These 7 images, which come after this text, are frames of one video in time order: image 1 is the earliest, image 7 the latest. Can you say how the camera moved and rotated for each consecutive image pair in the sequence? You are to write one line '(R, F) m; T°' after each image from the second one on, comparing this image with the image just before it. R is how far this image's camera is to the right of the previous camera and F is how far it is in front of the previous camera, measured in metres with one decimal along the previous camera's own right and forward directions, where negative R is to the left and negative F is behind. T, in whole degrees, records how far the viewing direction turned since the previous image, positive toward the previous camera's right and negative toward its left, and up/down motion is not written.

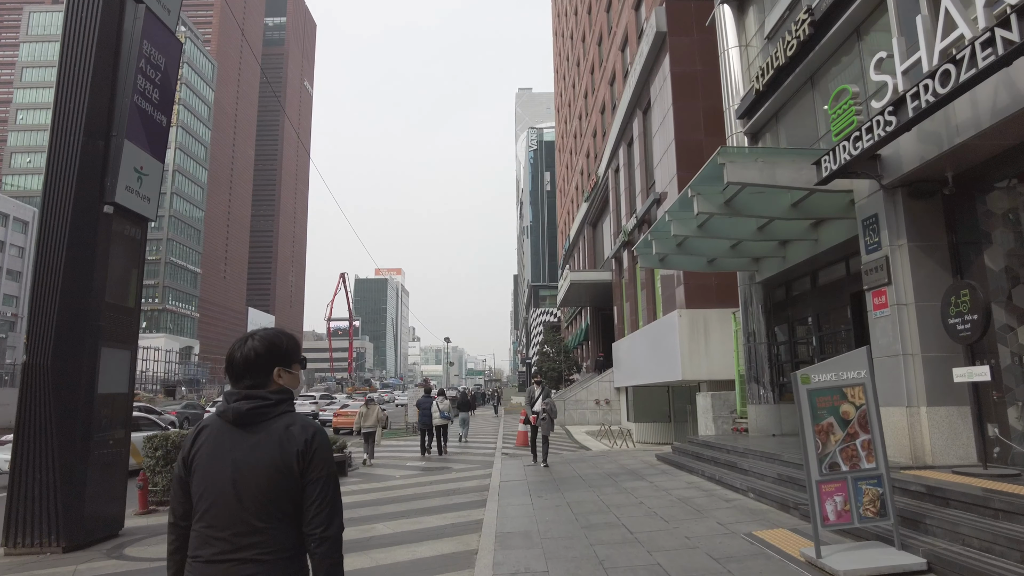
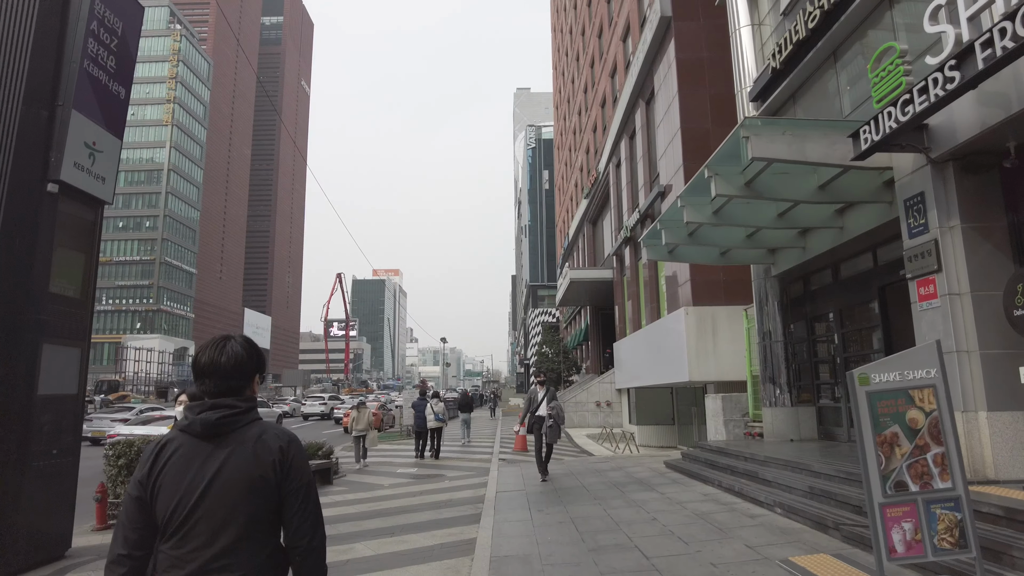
(0.0, +0.8) m; 0°
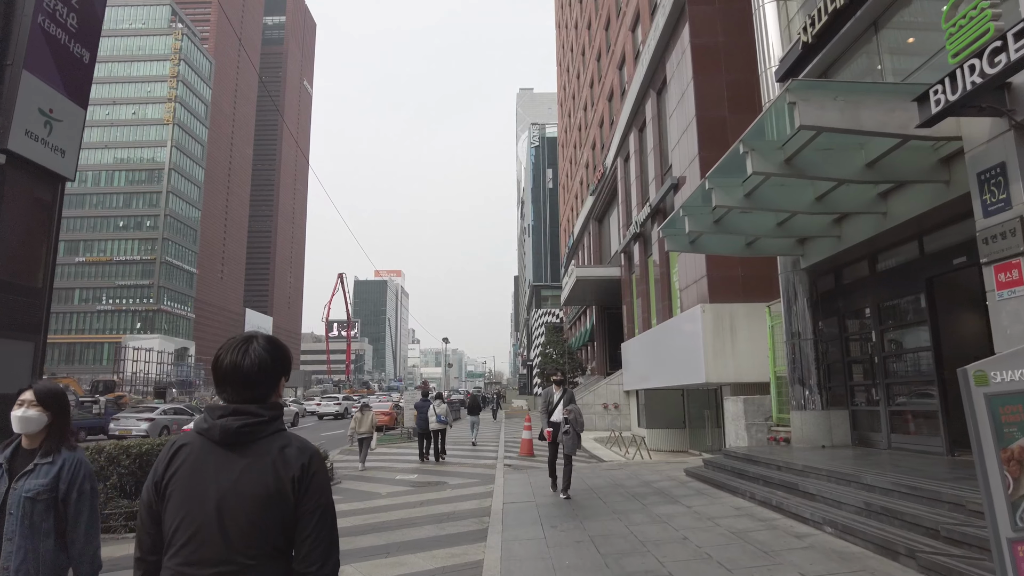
(-0.1, +0.8) m; 0°
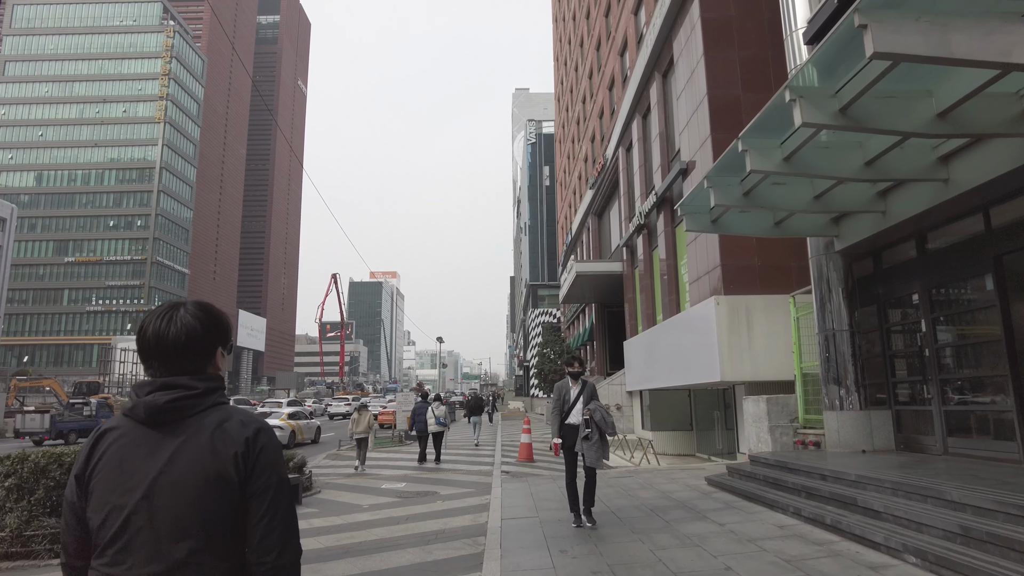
(0.0, +1.1) m; 0°
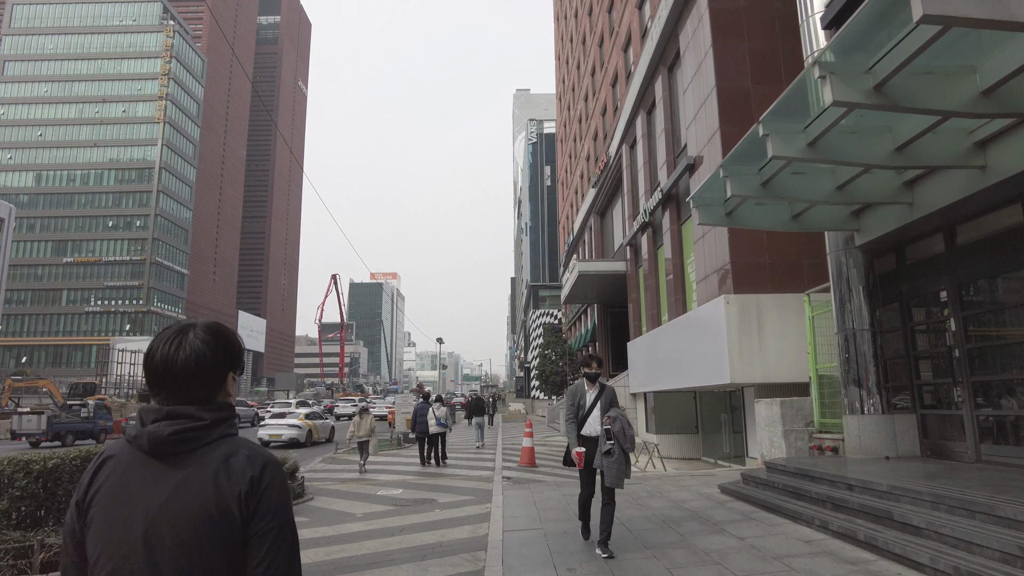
(0.0, +0.5) m; 0°
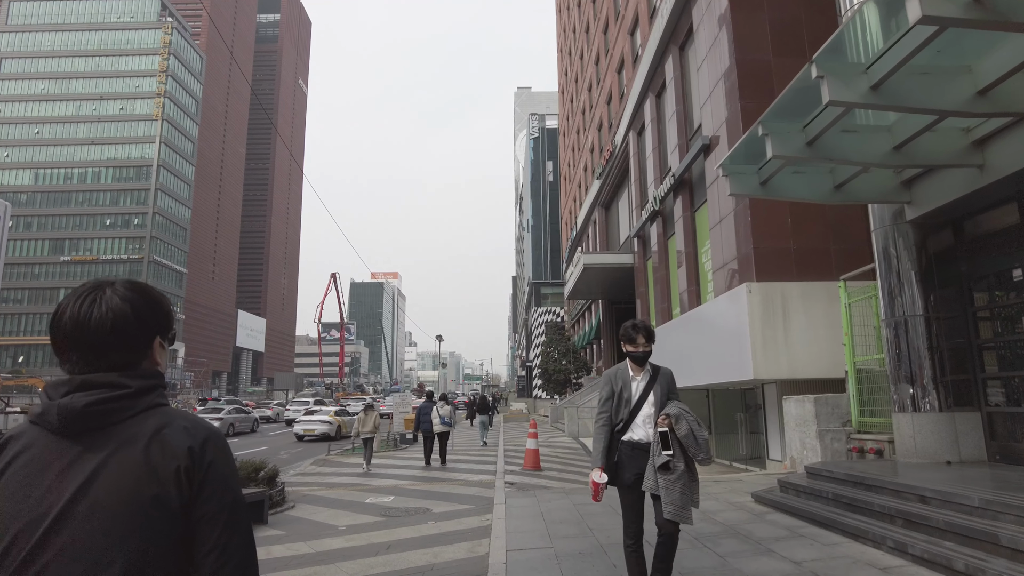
(0.0, +1.0) m; 0°
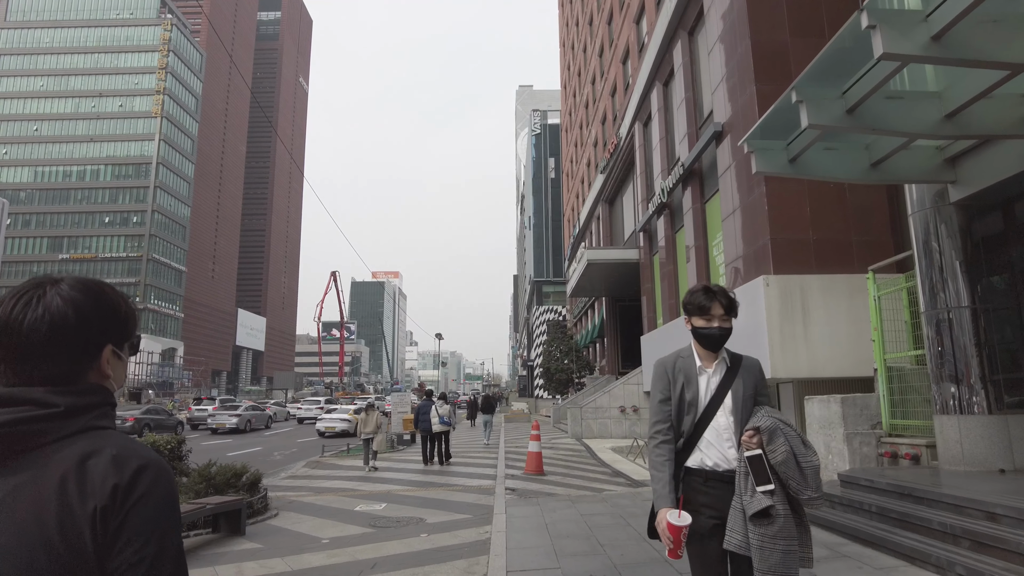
(0.0, +0.7) m; 0°
